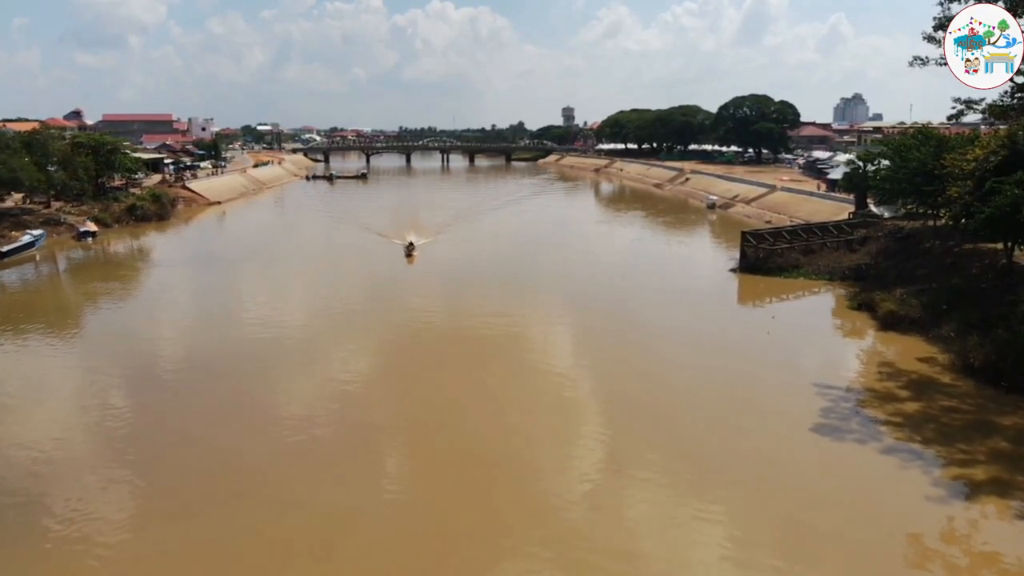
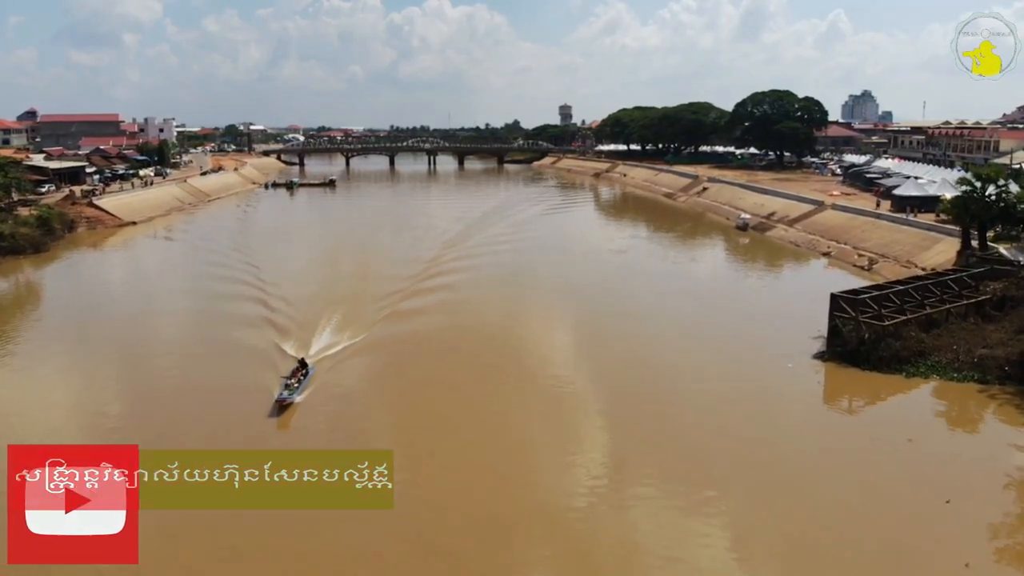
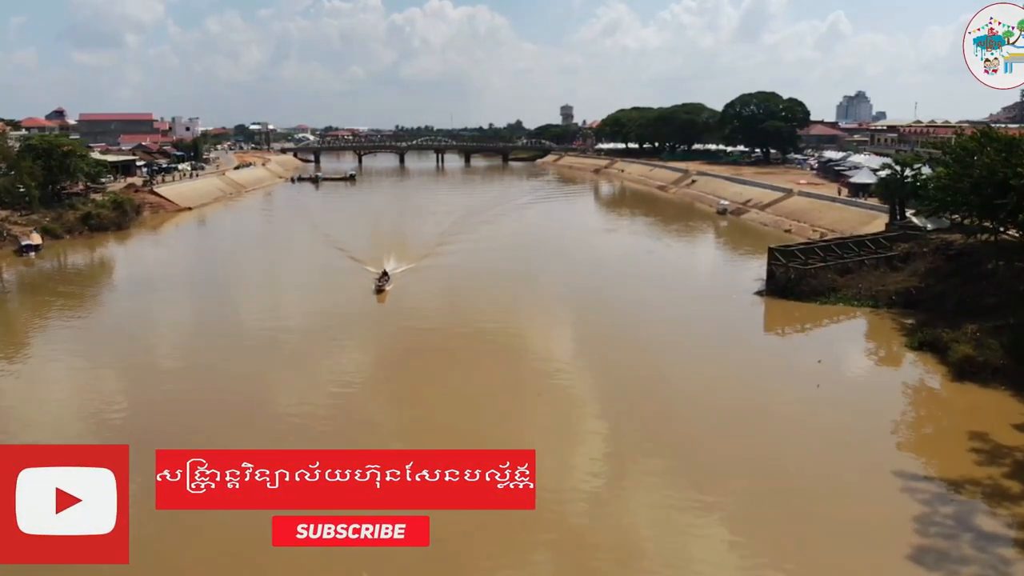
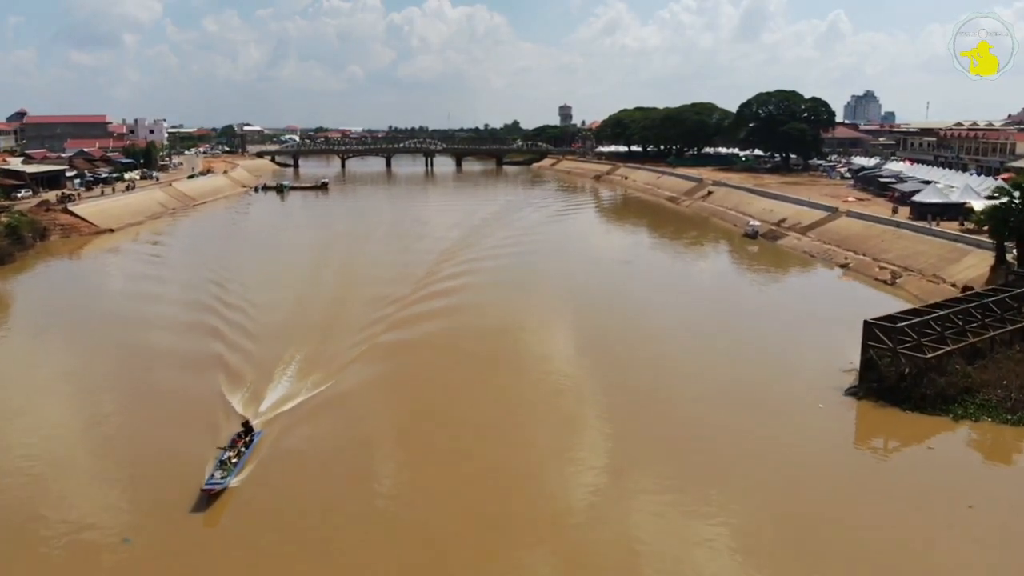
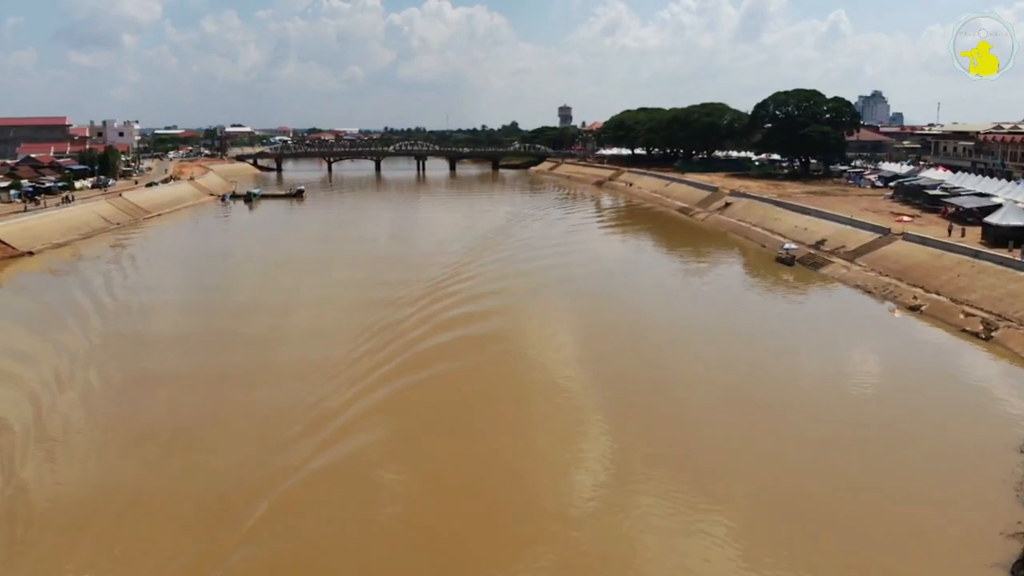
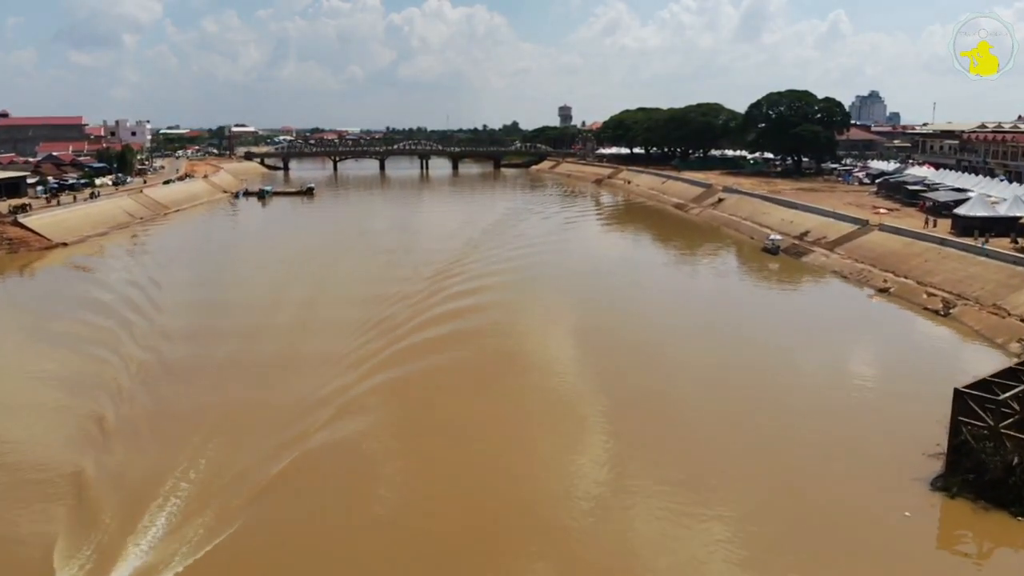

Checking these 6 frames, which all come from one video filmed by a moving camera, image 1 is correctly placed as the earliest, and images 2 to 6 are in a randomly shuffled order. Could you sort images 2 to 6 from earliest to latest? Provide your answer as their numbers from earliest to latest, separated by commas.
3, 2, 4, 6, 5
